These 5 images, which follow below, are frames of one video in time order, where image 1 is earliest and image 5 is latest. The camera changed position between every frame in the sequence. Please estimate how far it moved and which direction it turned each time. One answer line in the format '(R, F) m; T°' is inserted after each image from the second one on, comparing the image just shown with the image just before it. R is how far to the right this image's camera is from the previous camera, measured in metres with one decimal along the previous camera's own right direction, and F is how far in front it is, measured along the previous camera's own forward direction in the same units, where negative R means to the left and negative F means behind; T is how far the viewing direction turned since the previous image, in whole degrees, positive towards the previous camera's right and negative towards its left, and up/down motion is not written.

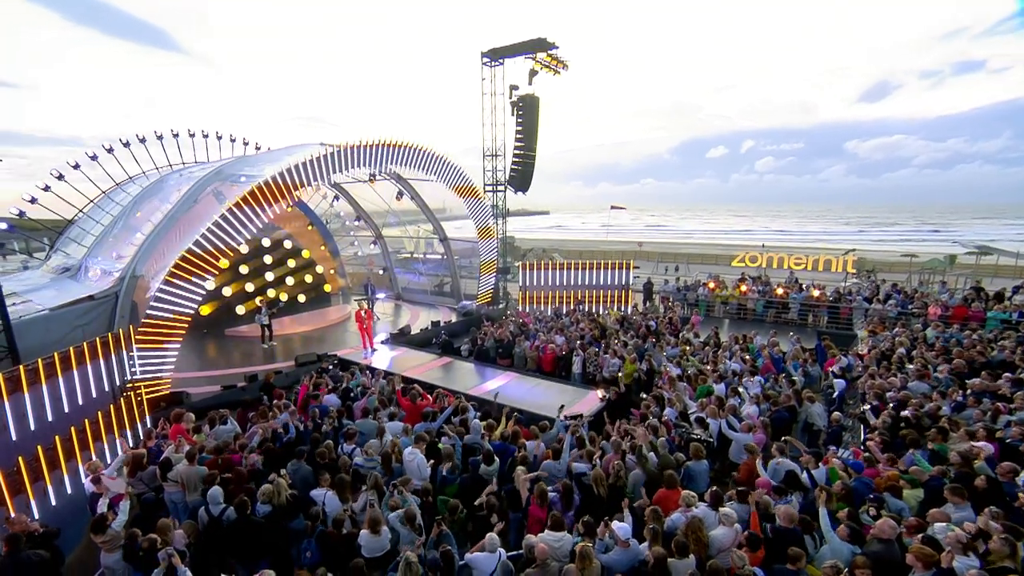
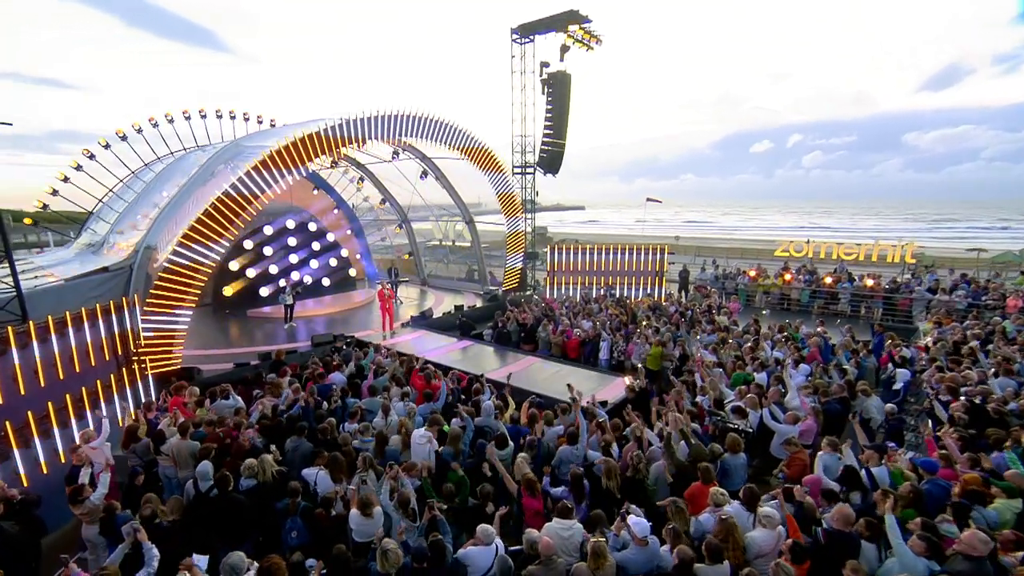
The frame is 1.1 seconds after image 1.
(+0.3, +0.8) m; -4°
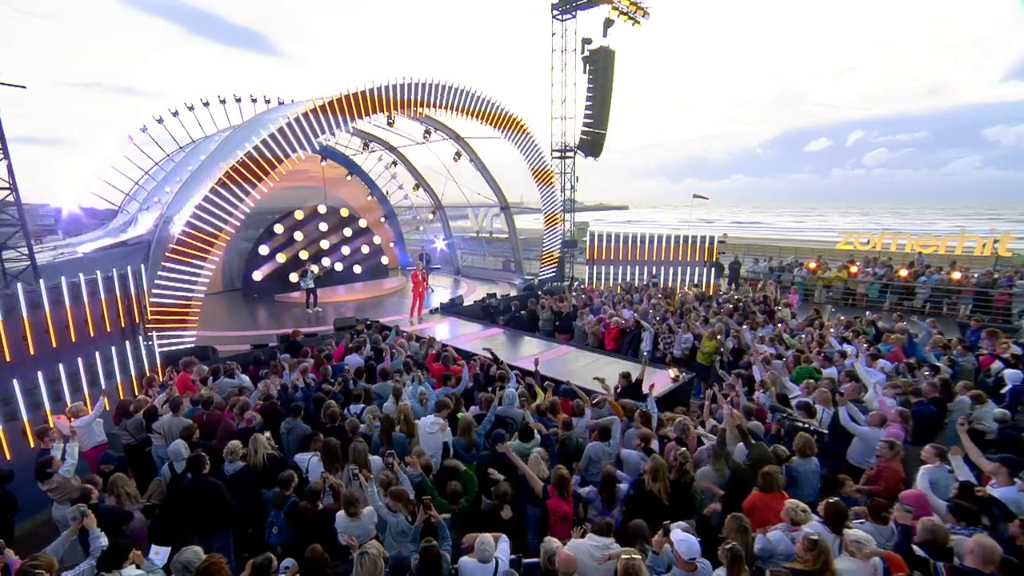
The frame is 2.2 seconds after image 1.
(+0.2, +1.0) m; -4°
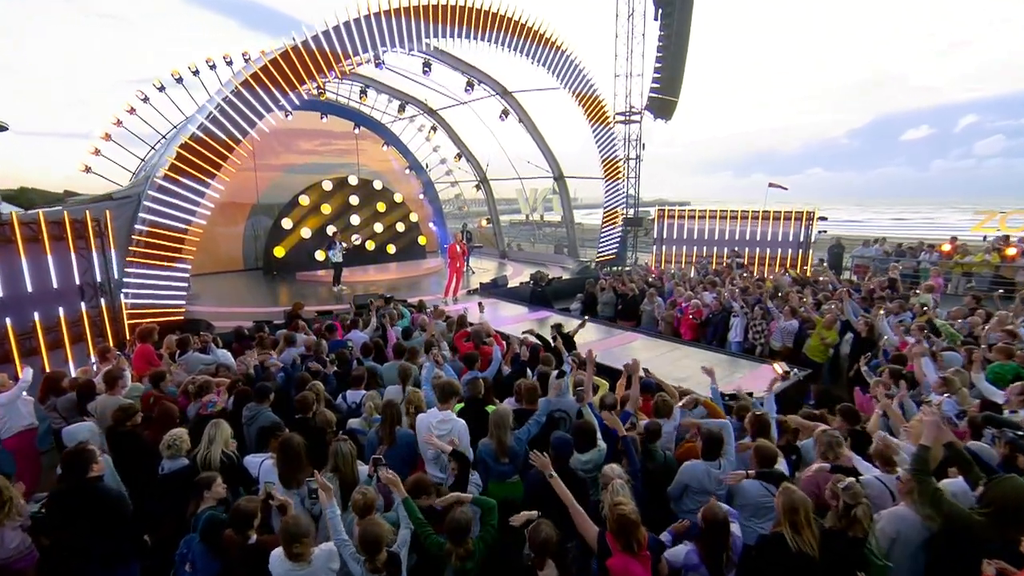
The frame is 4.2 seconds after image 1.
(-0.1, +2.2) m; -5°
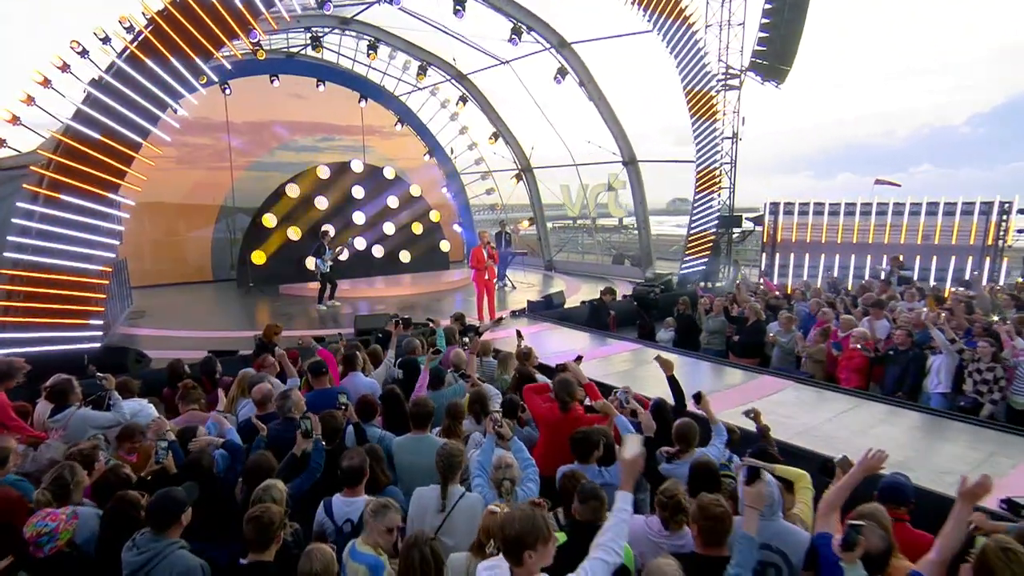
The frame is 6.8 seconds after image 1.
(-0.9, +3.2) m; 0°
